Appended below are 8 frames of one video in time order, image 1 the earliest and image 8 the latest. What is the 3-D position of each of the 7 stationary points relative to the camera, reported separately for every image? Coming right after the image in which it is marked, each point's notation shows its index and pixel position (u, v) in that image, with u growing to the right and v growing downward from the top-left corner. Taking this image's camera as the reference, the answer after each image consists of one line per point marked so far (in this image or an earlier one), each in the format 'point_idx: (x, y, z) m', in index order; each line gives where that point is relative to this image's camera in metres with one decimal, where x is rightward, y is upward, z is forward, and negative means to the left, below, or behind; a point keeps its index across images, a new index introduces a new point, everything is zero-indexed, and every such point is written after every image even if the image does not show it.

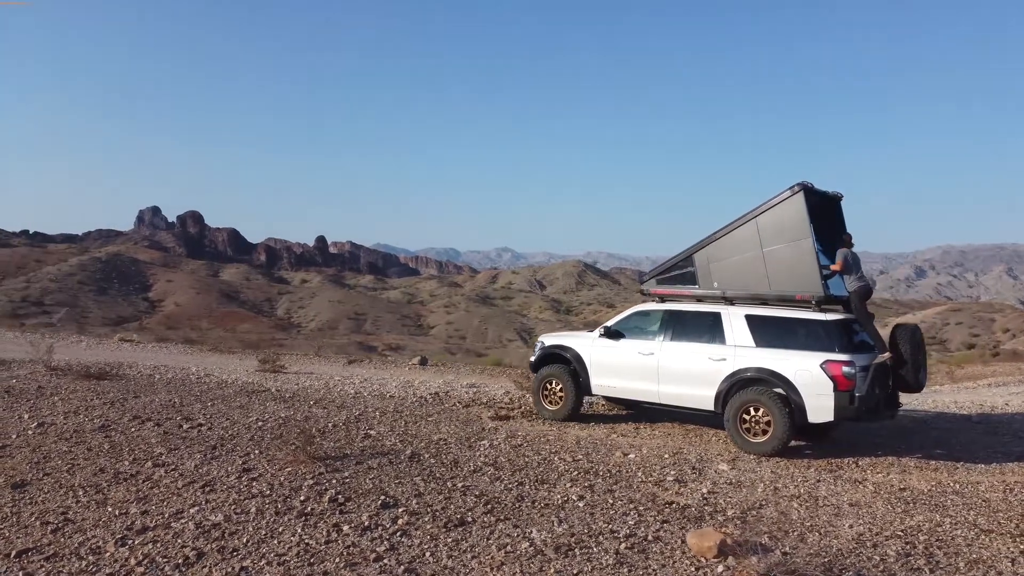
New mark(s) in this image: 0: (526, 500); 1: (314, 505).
0: (+0.1, -1.8, +6.1) m
1: (-1.6, -1.7, +5.9) m
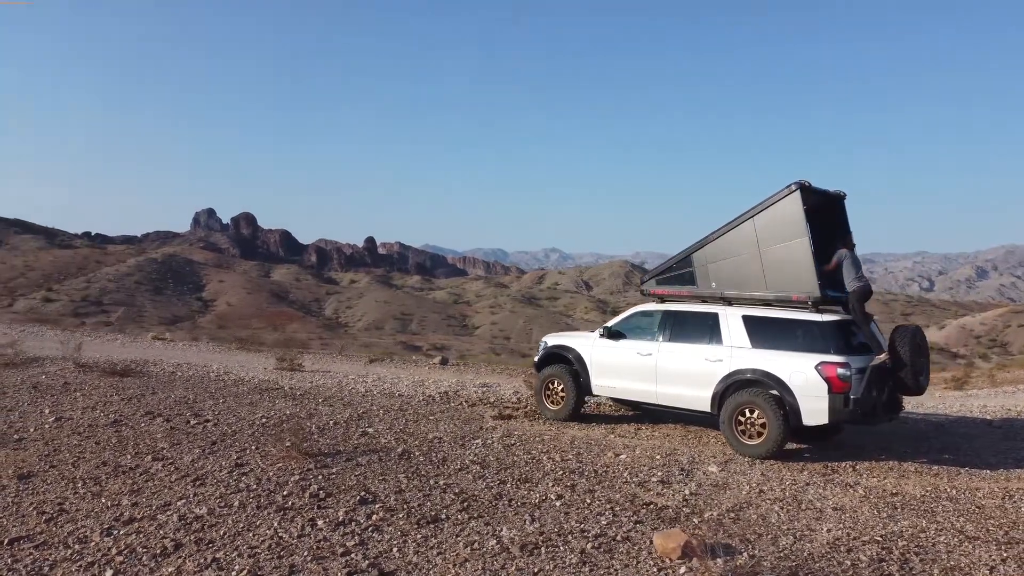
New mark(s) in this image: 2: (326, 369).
0: (-0.1, -1.8, +6.1) m
1: (-1.8, -1.7, +6.0) m
2: (-3.8, -1.7, +15.4) m
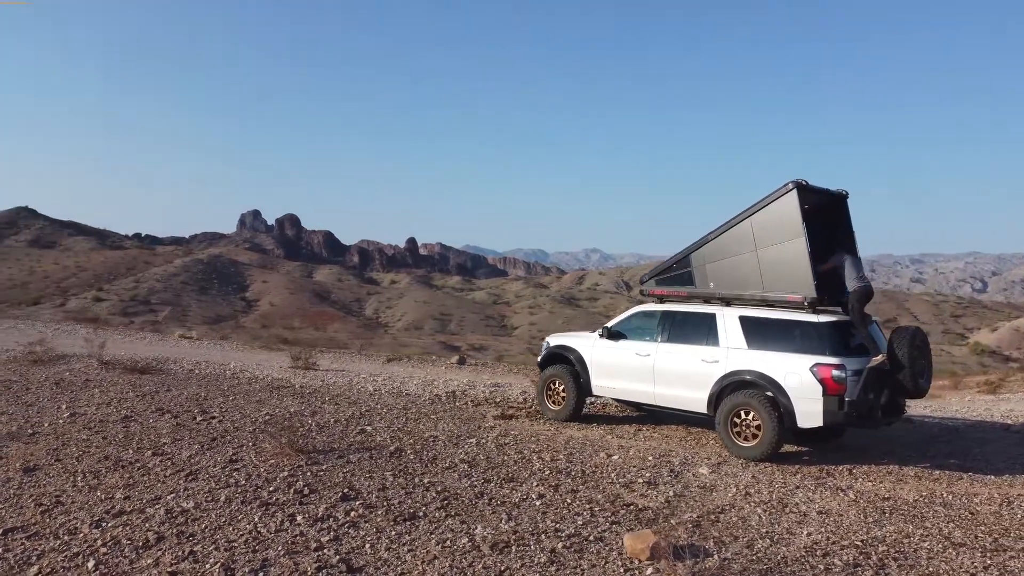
0: (-0.2, -1.7, +6.2) m
1: (-1.9, -1.7, +6.2) m
2: (-3.6, -1.7, +15.6) m
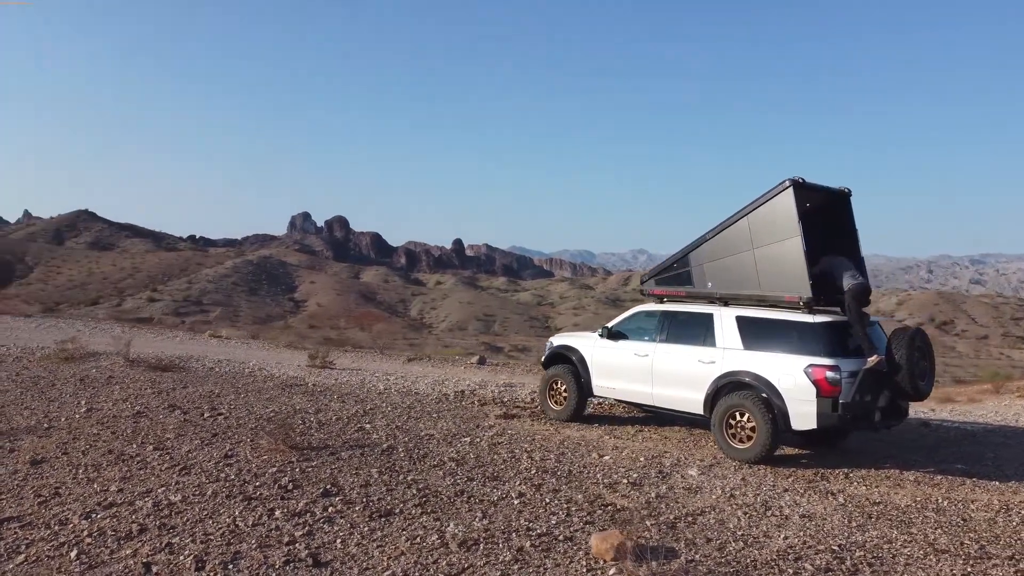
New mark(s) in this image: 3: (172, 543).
0: (-0.4, -1.7, +6.2) m
1: (-2.1, -1.7, +6.3) m
2: (-3.2, -1.7, +15.8) m
3: (-2.5, -1.8, +5.3) m
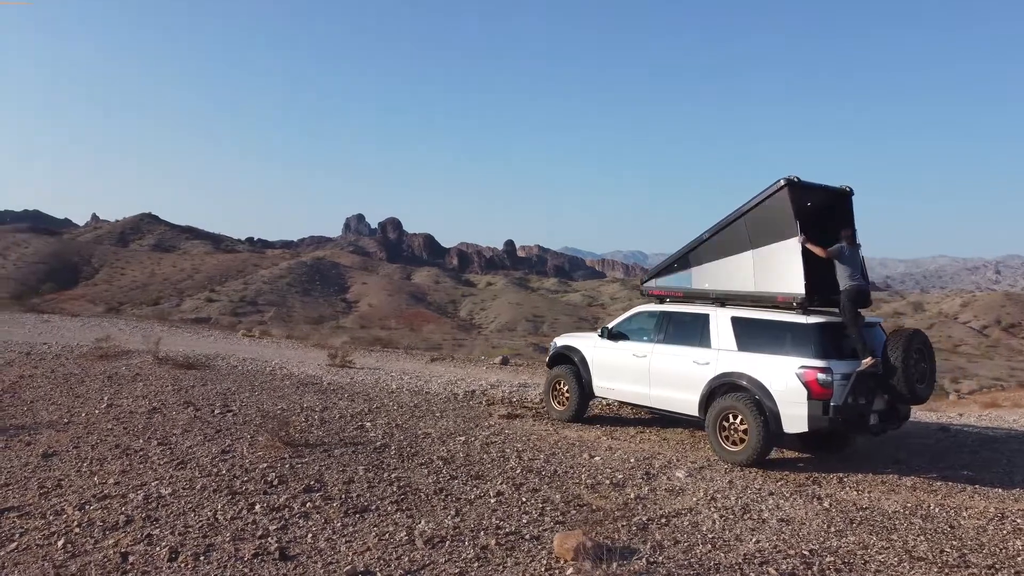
0: (-0.6, -1.7, +6.2) m
1: (-2.3, -1.7, +6.4) m
2: (-2.8, -1.7, +16.0) m
3: (-2.7, -1.8, +5.5) m
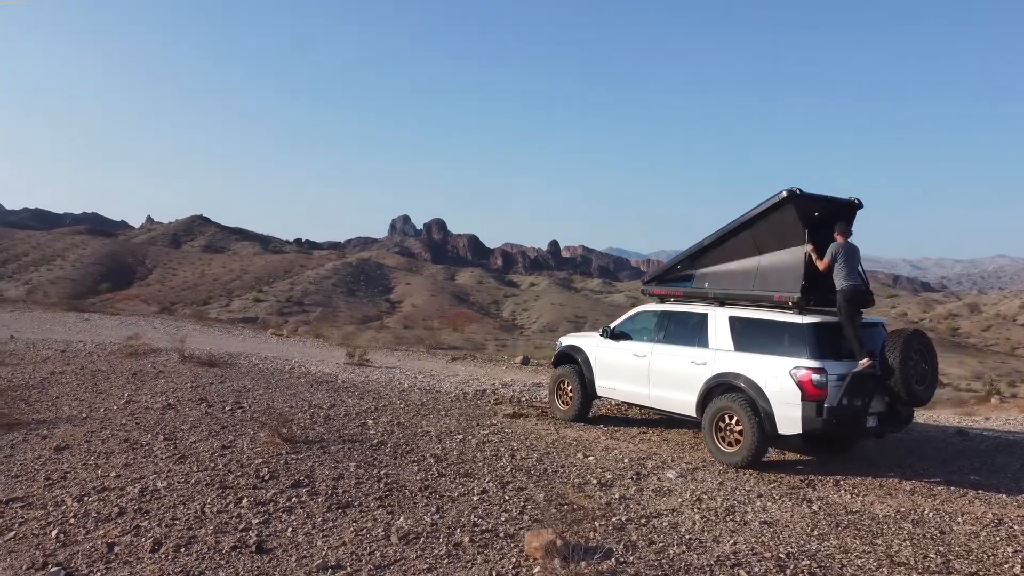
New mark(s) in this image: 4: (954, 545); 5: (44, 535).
0: (-0.7, -1.7, +6.3) m
1: (-2.4, -1.7, +6.6) m
2: (-2.5, -1.7, +16.2) m
3: (-2.9, -1.8, +5.7) m
4: (+3.2, -1.9, +5.4) m
5: (-3.6, -1.9, +5.7) m
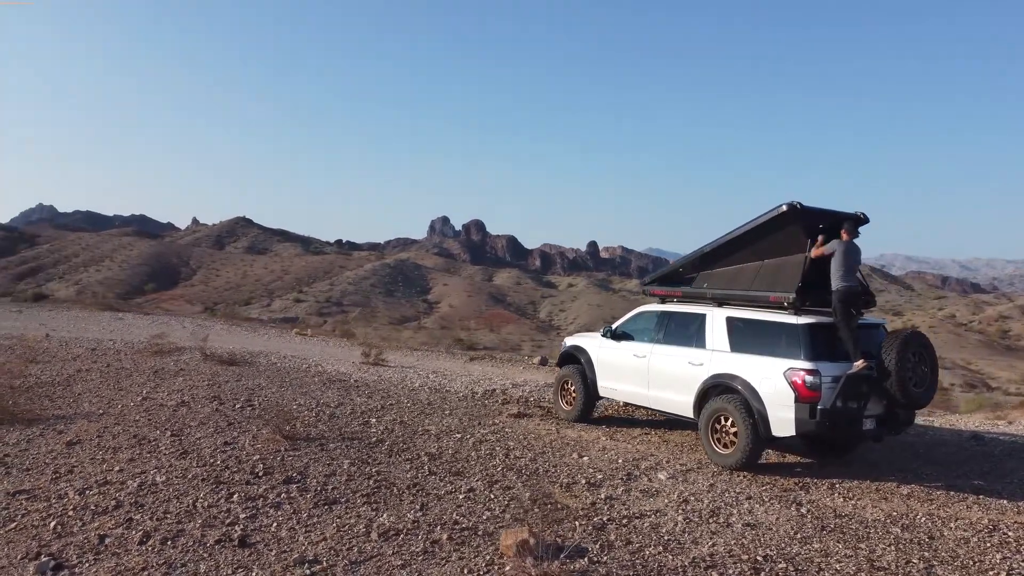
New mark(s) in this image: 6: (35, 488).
0: (-0.8, -1.7, +6.4) m
1: (-2.5, -1.7, +6.7) m
2: (-2.1, -1.7, +16.3) m
3: (-3.0, -1.8, +5.8) m
4: (+3.1, -1.9, +5.3) m
5: (-3.7, -1.9, +5.9) m
6: (-4.5, -1.9, +6.9) m
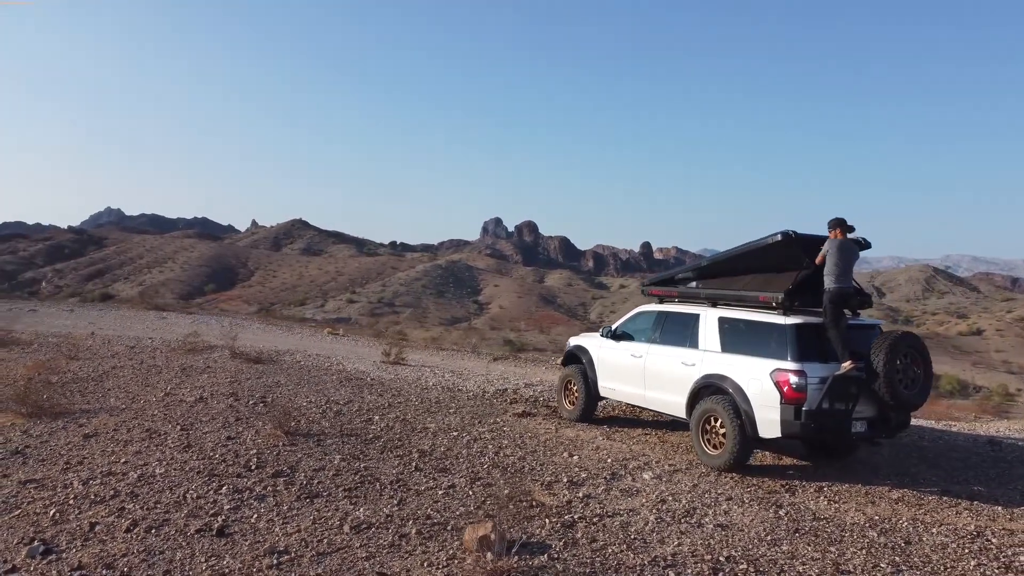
0: (-1.0, -1.7, +6.5) m
1: (-2.6, -1.7, +7.0) m
2: (-1.7, -1.7, +16.5) m
3: (-3.2, -1.8, +6.1) m
4: (+2.8, -1.9, +5.2) m
5: (-3.9, -1.9, +6.2) m
6: (-4.6, -1.9, +7.2) m
